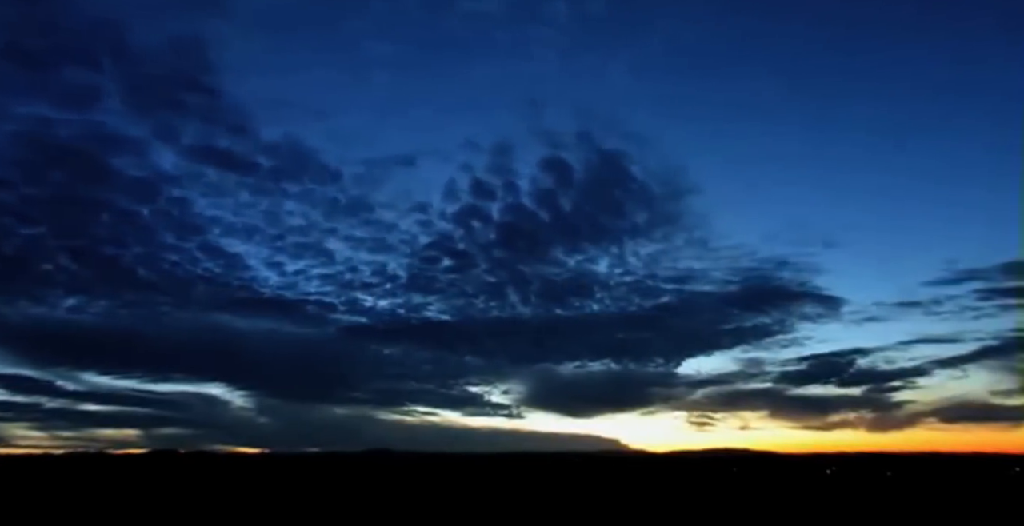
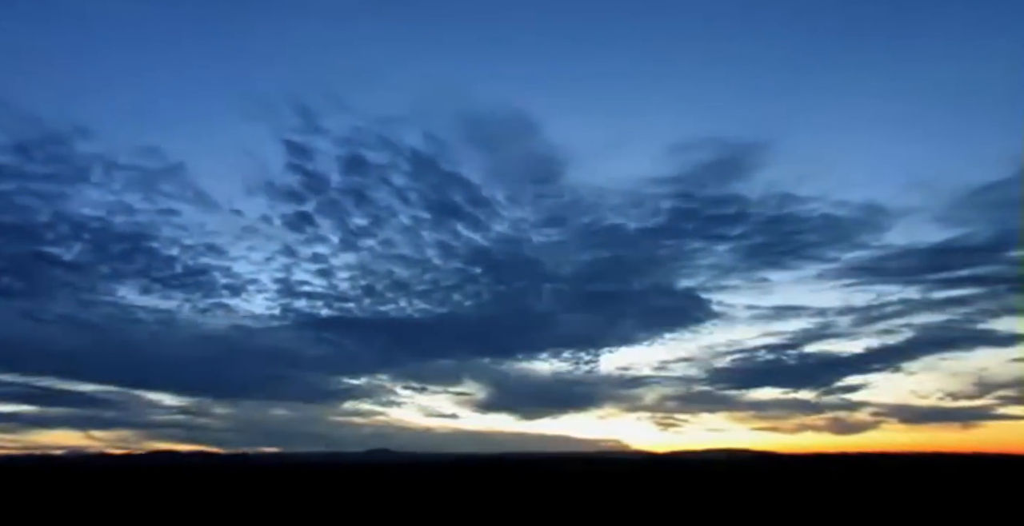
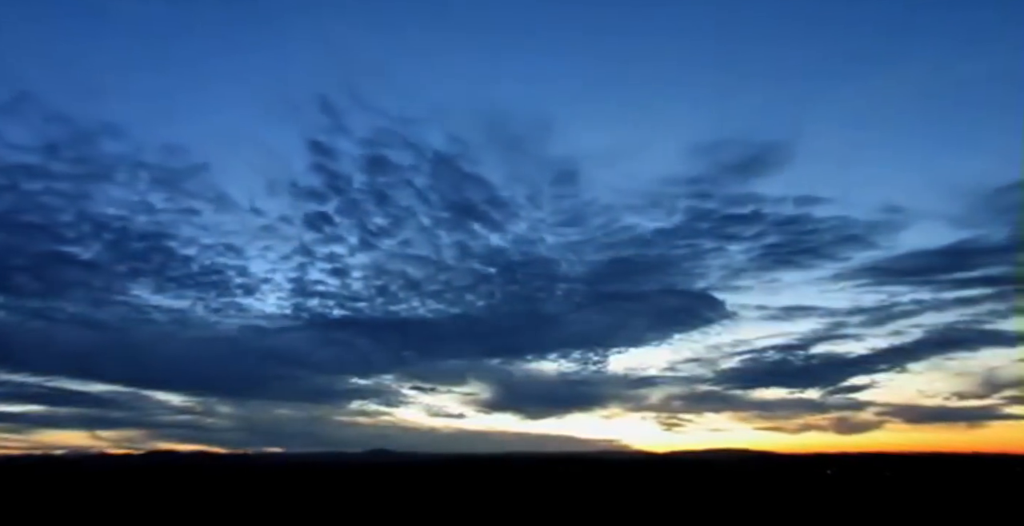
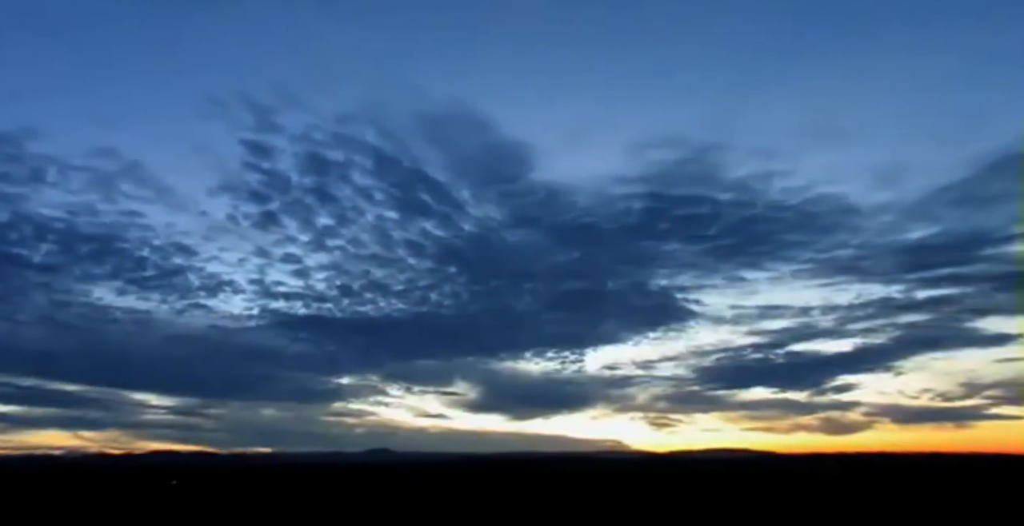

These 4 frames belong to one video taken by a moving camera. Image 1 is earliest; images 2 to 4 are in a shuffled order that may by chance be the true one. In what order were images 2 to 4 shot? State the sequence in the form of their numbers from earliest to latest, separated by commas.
3, 2, 4
